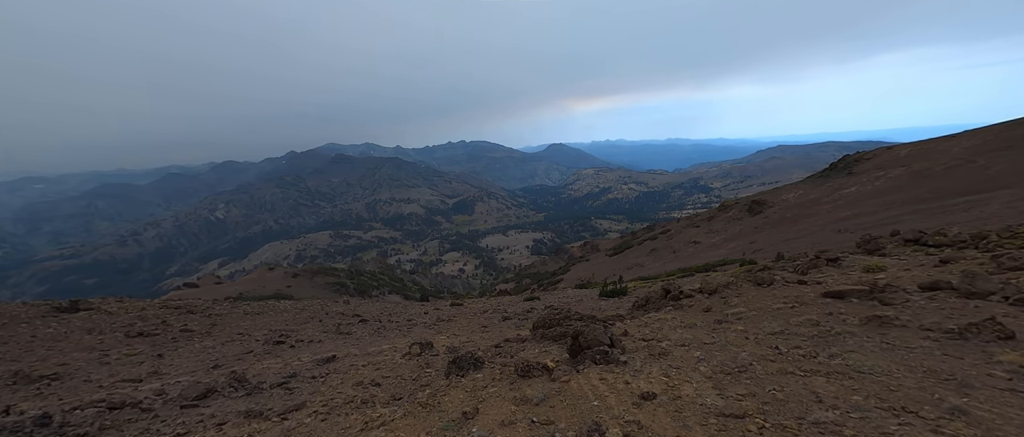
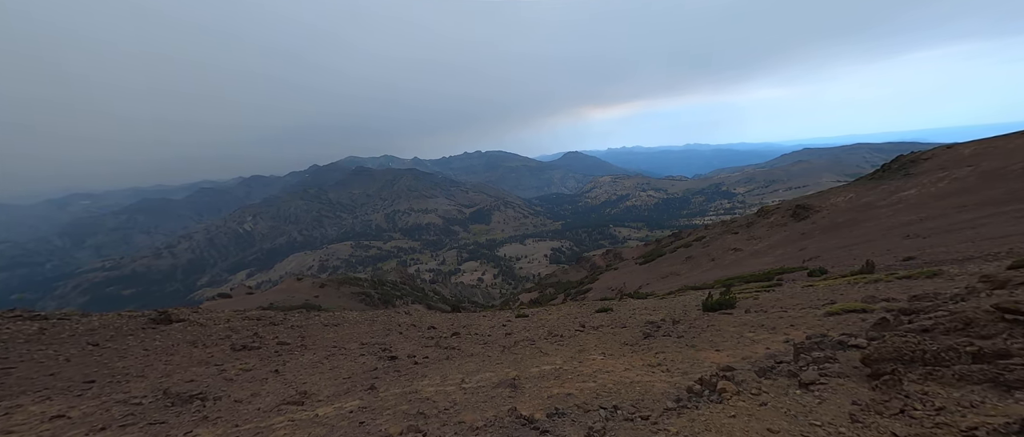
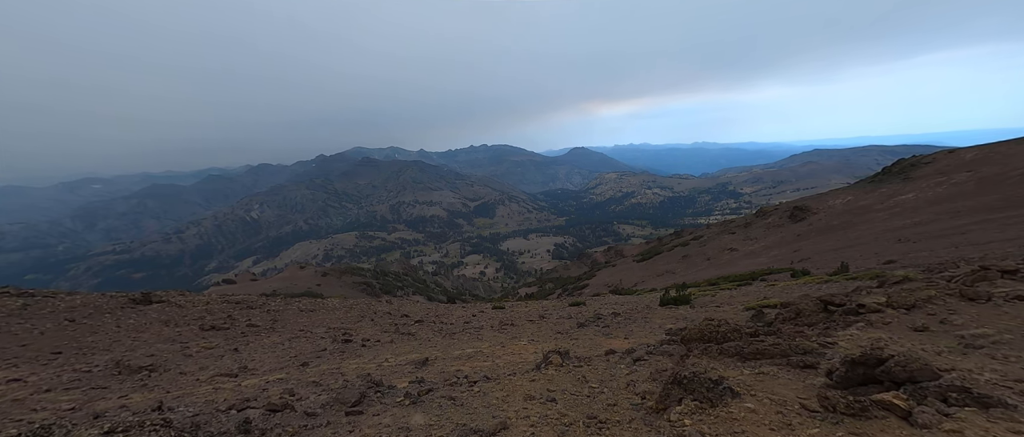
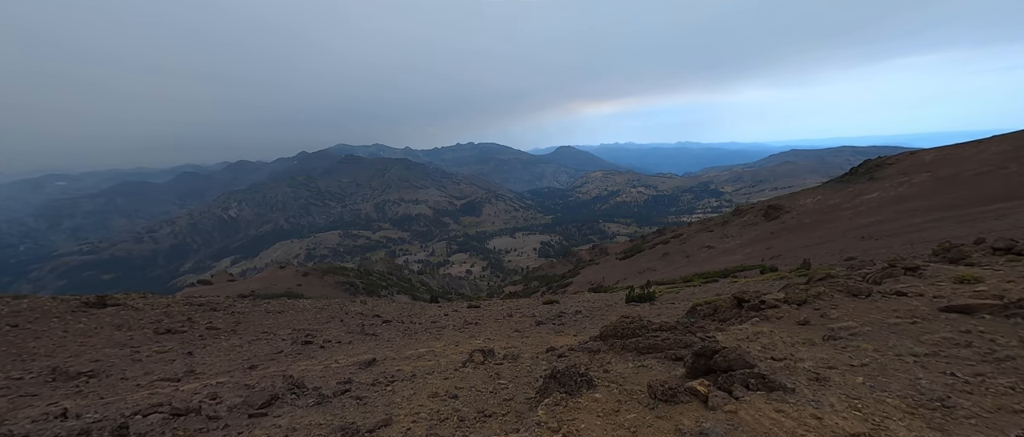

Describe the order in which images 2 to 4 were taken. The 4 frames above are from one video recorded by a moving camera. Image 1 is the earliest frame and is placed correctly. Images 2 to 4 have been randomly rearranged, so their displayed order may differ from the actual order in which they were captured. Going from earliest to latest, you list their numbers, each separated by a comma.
4, 3, 2
